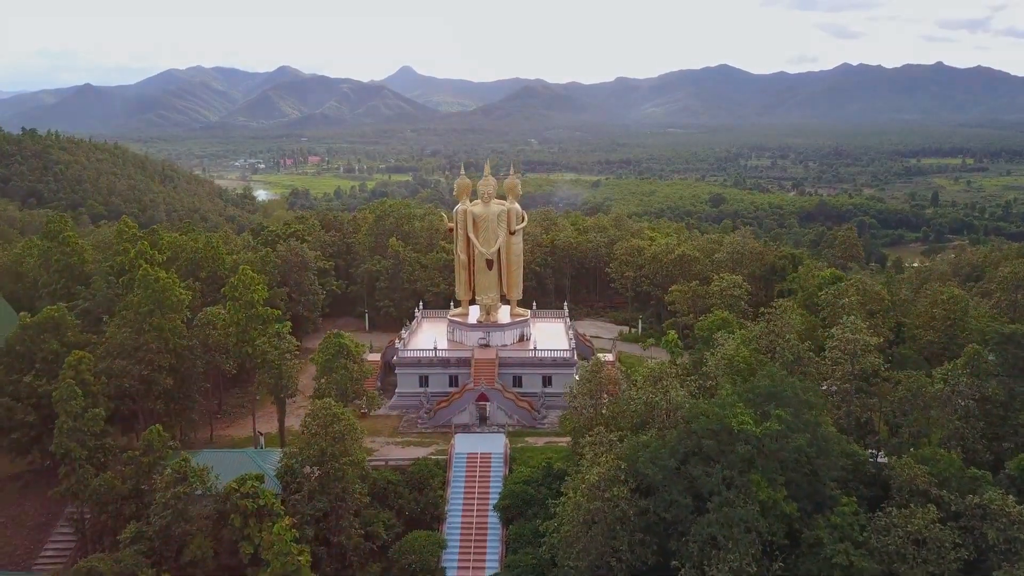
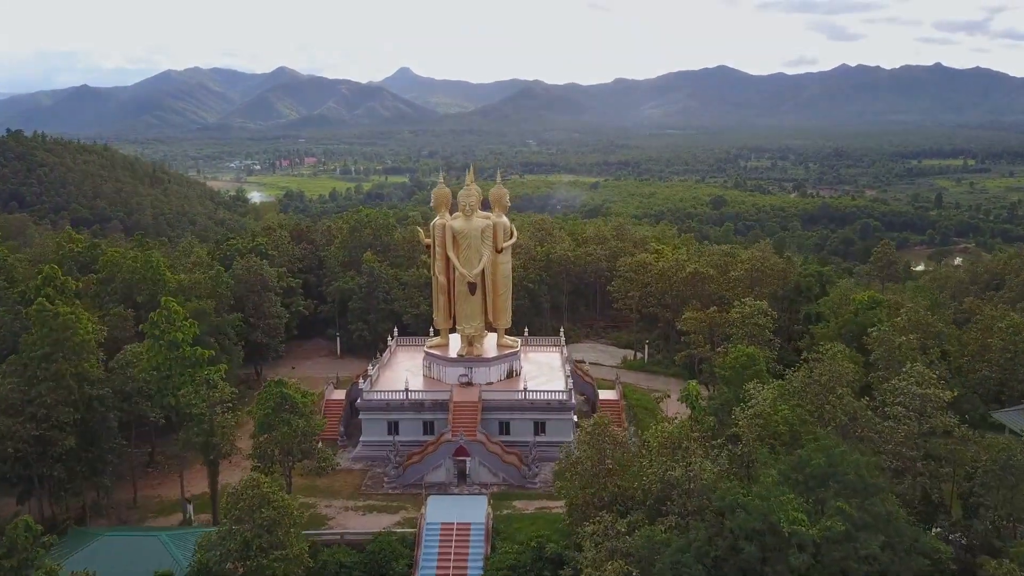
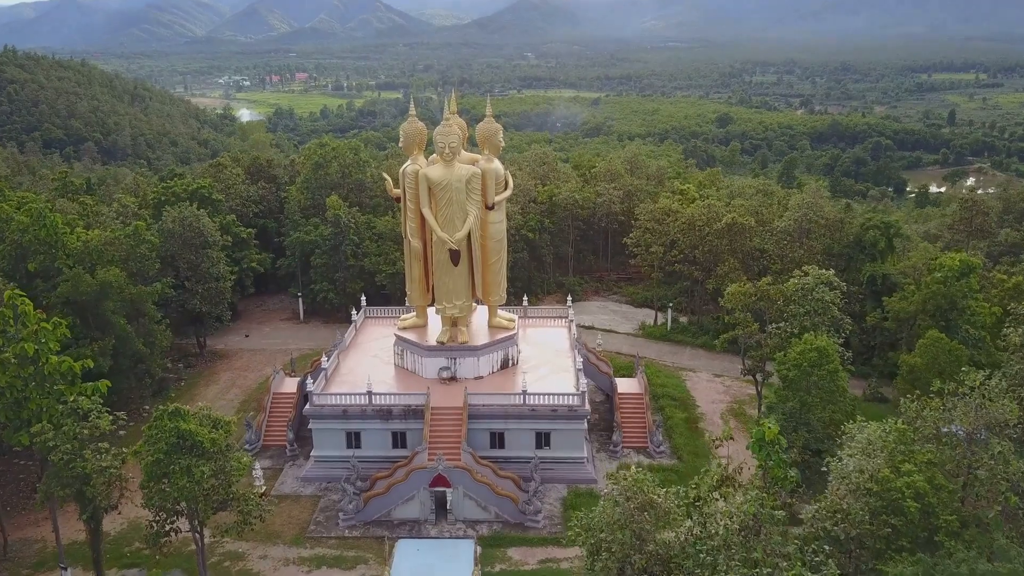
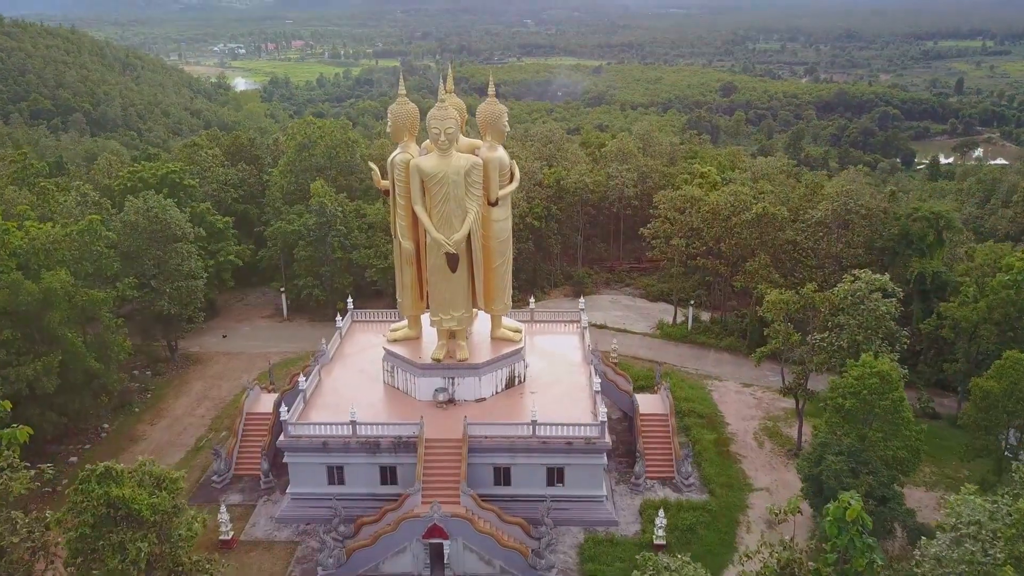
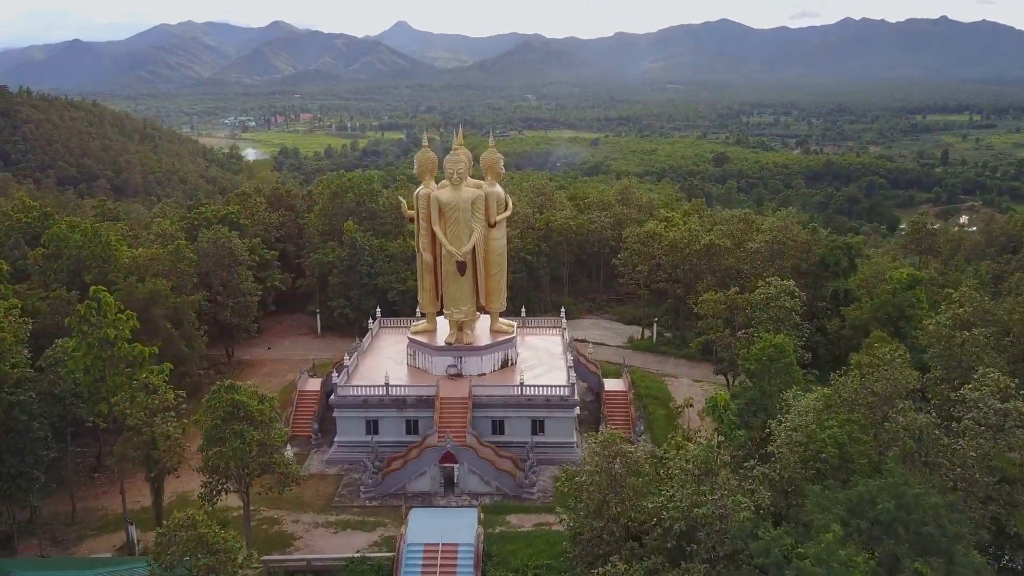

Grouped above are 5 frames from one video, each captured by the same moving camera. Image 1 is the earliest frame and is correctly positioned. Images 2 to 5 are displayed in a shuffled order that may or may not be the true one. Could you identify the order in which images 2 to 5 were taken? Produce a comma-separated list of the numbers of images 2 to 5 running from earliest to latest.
2, 5, 3, 4
